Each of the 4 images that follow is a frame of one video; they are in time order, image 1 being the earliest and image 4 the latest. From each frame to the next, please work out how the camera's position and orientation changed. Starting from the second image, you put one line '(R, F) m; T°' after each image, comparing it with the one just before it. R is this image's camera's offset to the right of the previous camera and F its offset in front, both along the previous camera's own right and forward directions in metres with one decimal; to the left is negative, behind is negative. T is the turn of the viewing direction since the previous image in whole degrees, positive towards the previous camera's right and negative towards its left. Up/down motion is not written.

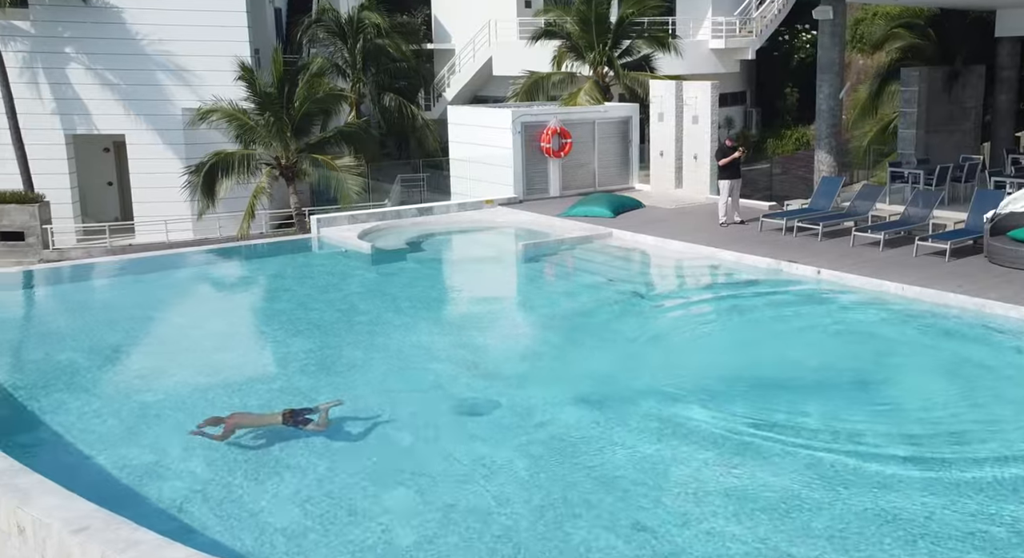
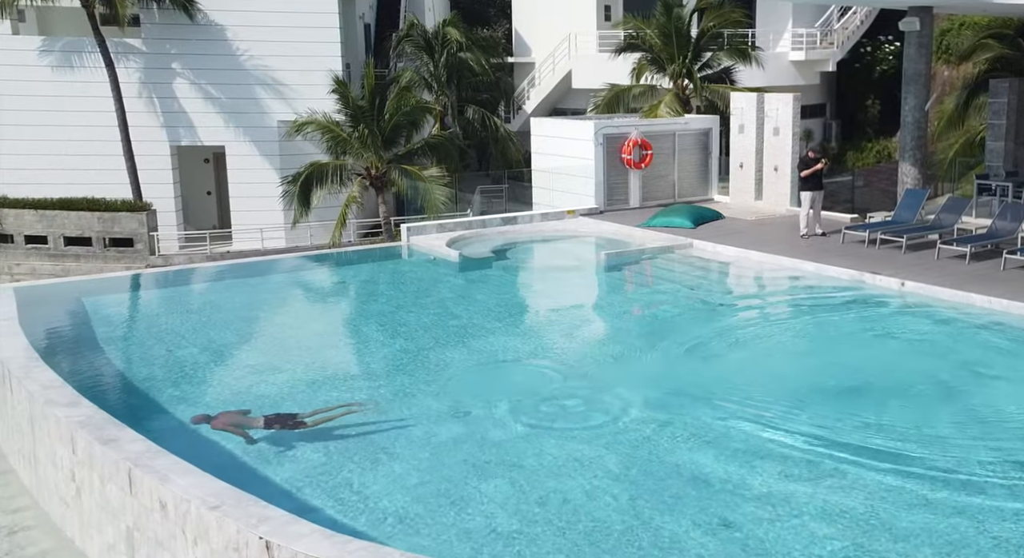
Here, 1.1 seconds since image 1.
(-0.1, -0.4) m; -4°
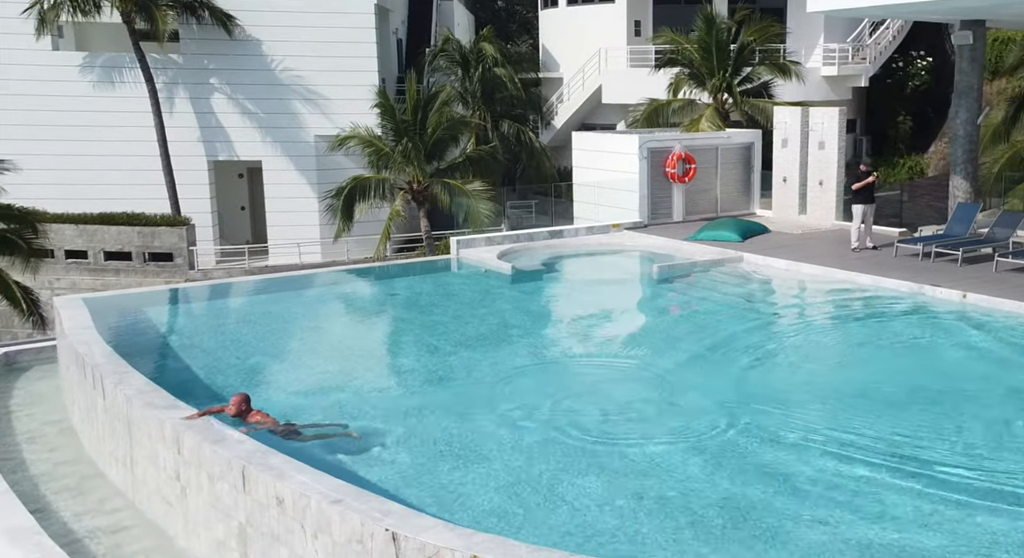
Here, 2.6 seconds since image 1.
(-0.5, -0.2) m; -1°
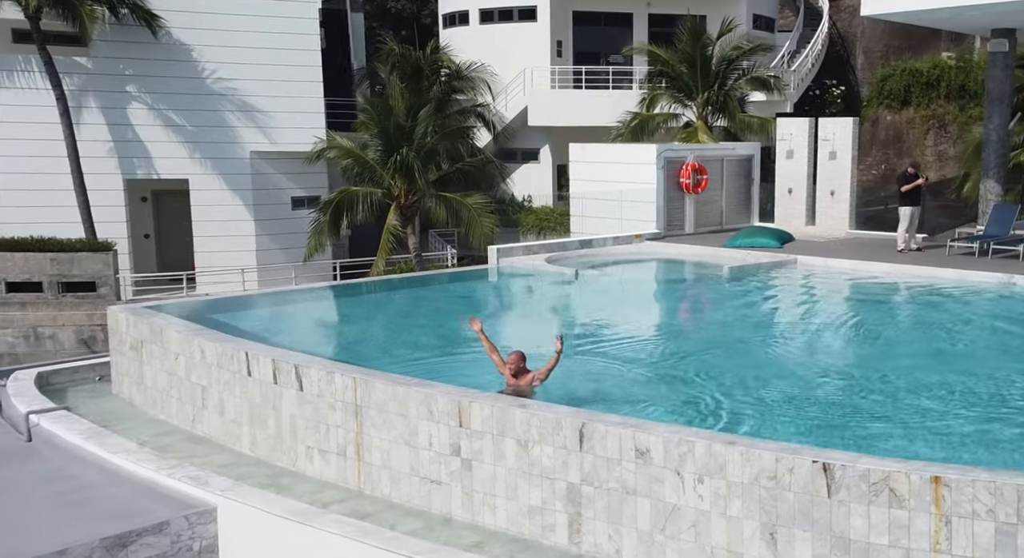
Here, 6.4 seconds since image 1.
(-2.5, +0.3) m; +6°
